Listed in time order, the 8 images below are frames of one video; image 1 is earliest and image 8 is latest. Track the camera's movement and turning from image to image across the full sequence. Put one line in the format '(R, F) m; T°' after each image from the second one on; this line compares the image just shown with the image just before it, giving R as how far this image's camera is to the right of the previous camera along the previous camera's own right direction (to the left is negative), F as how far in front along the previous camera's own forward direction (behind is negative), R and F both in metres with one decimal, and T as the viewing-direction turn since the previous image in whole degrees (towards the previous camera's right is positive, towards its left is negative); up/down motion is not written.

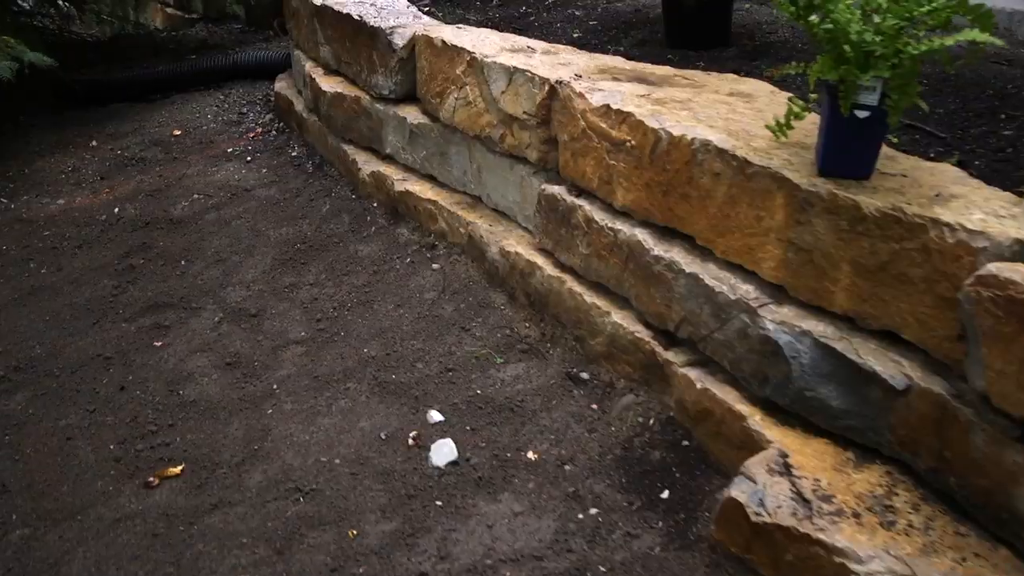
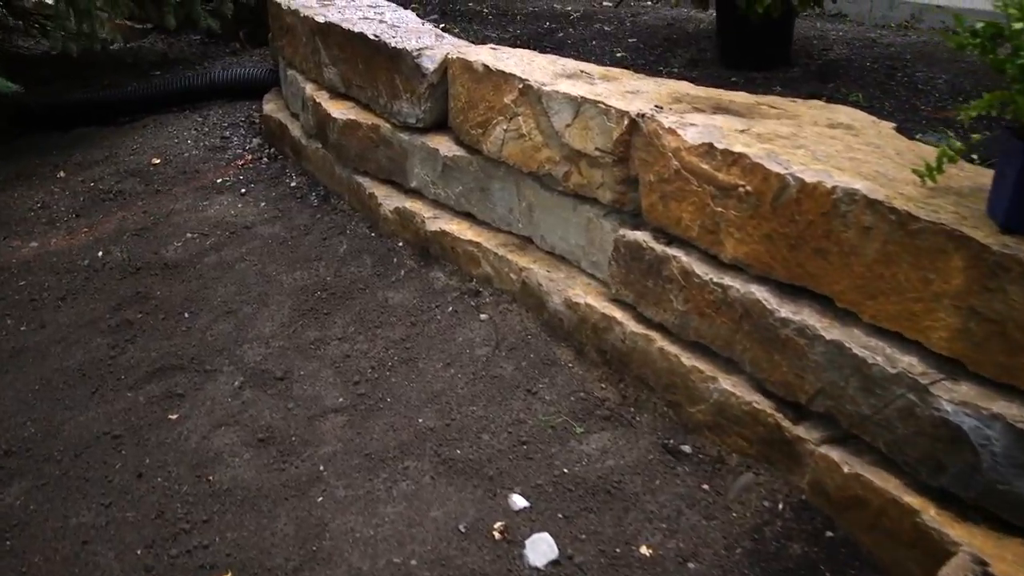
(-0.3, +0.3) m; +4°
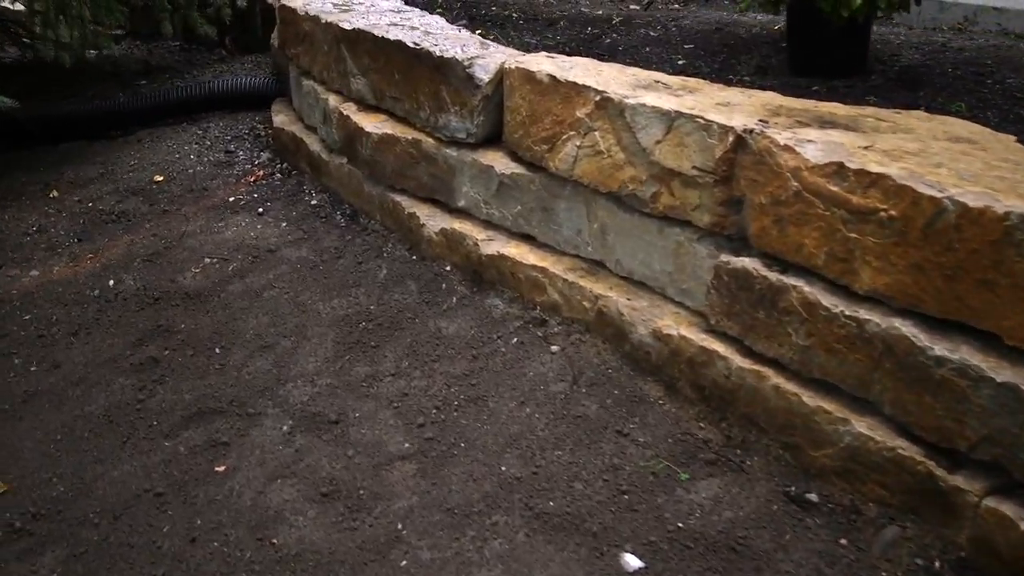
(-0.3, +0.2) m; +3°
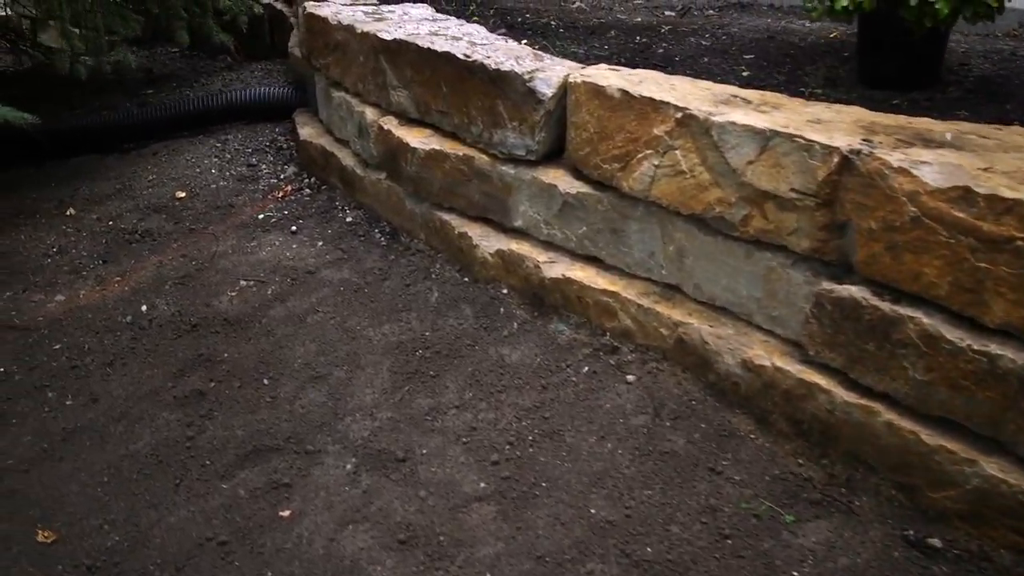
(-0.2, +0.1) m; +1°
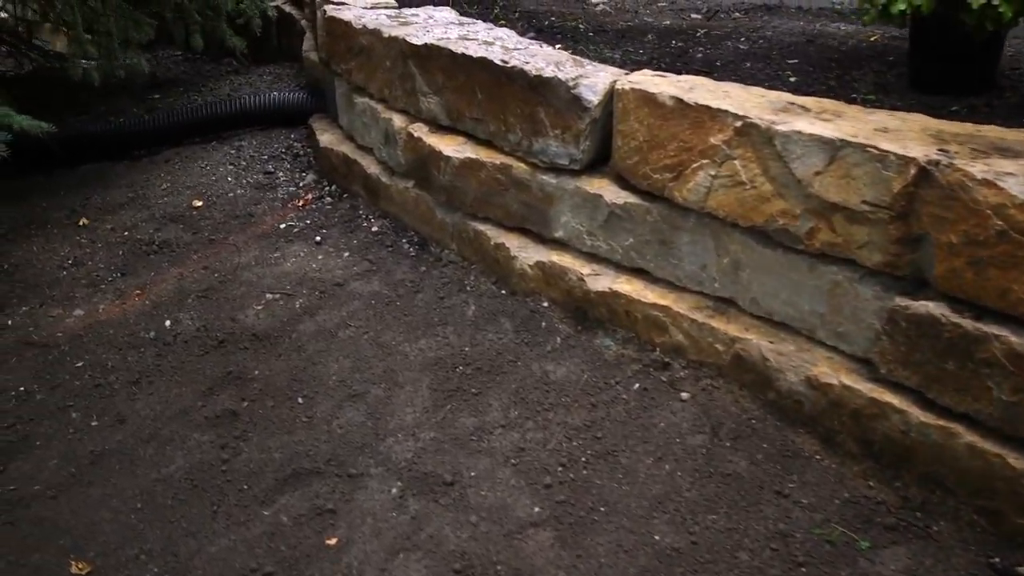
(-0.1, +0.1) m; +1°
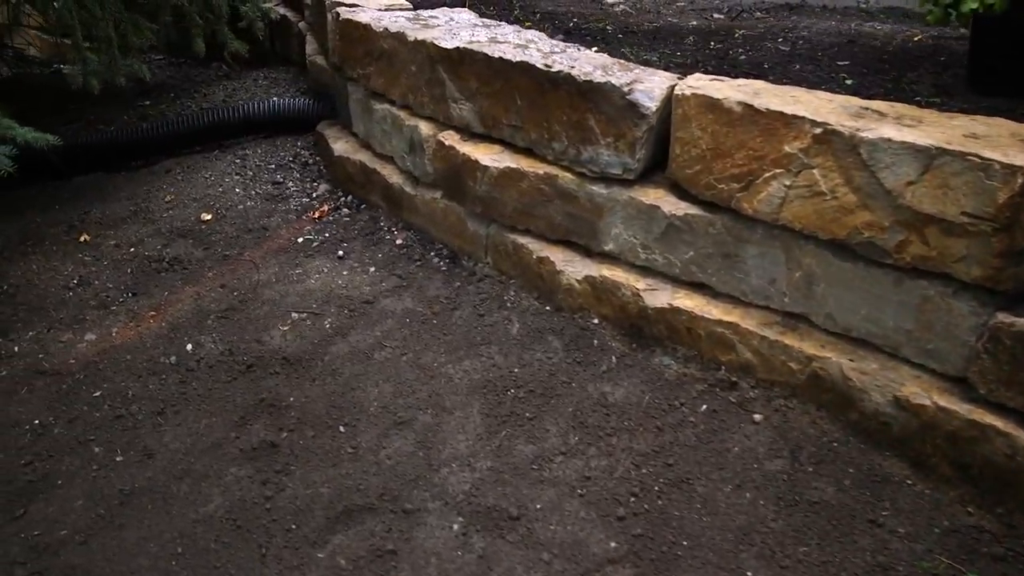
(-0.2, +0.1) m; +2°
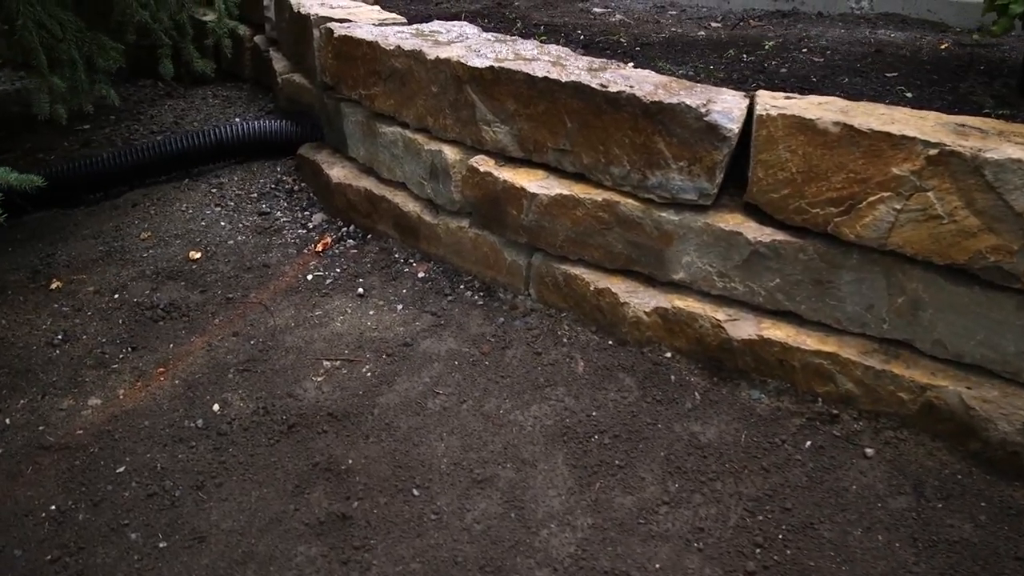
(-0.4, +0.2) m; +7°
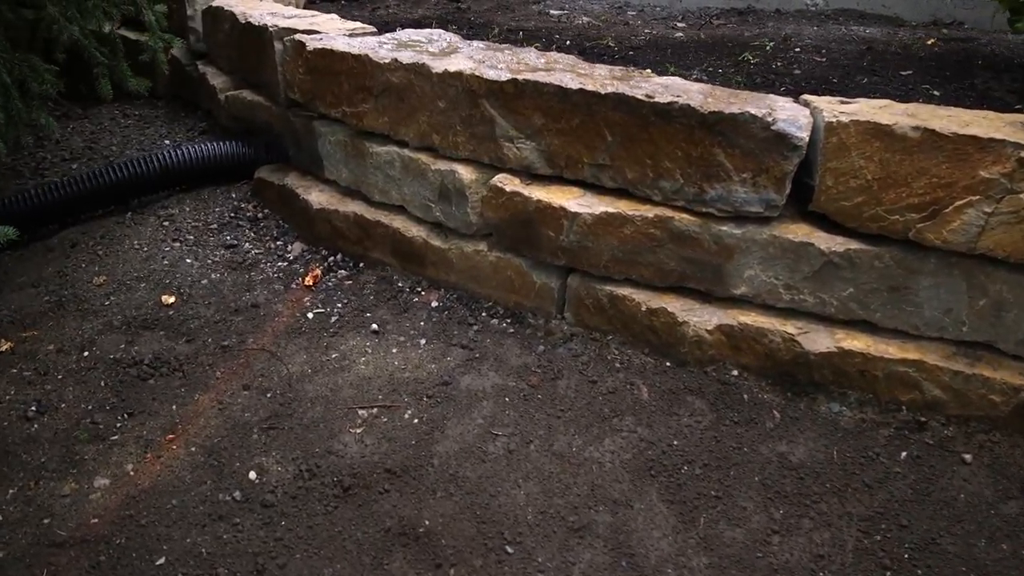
(-0.4, +0.2) m; +9°
